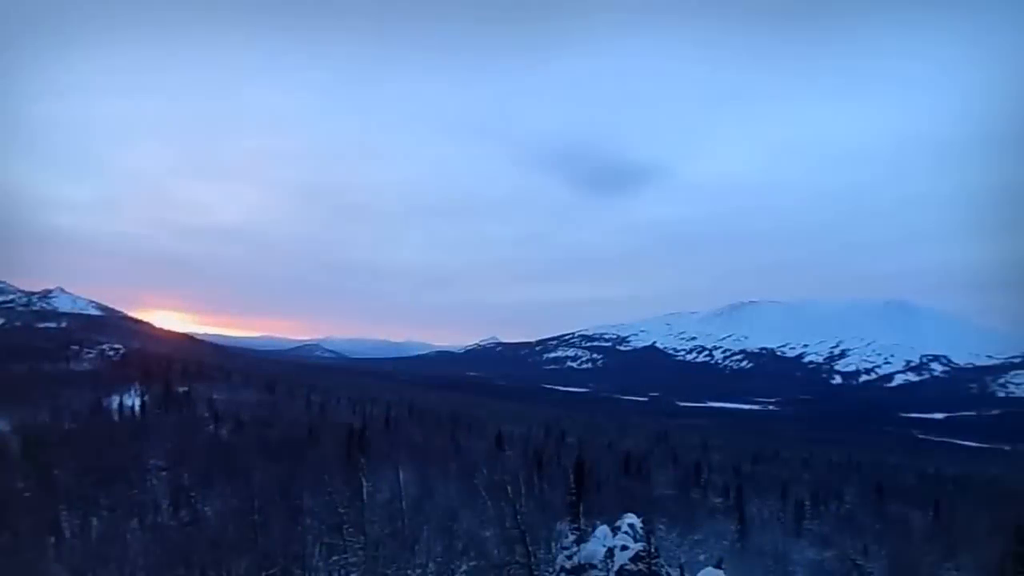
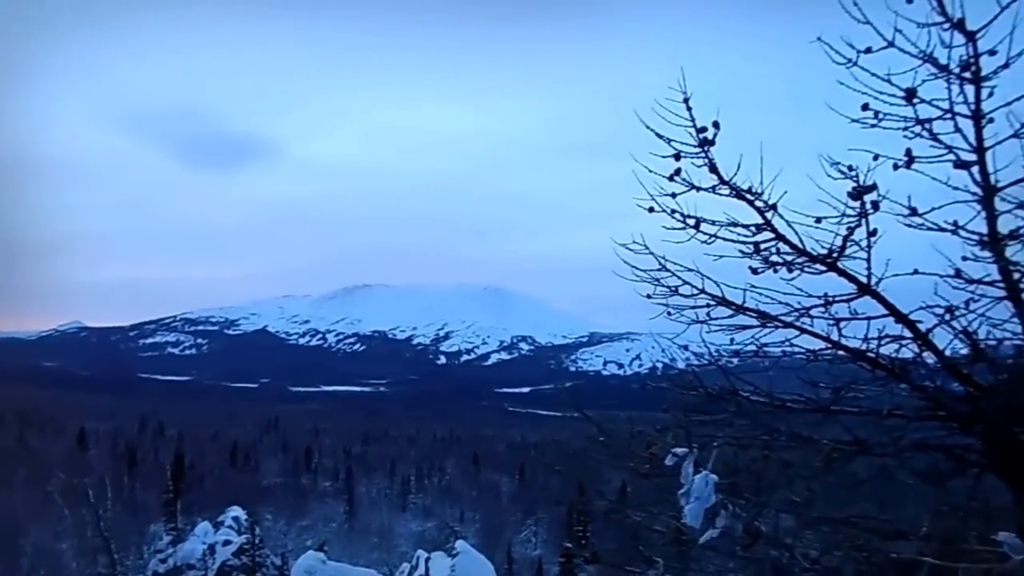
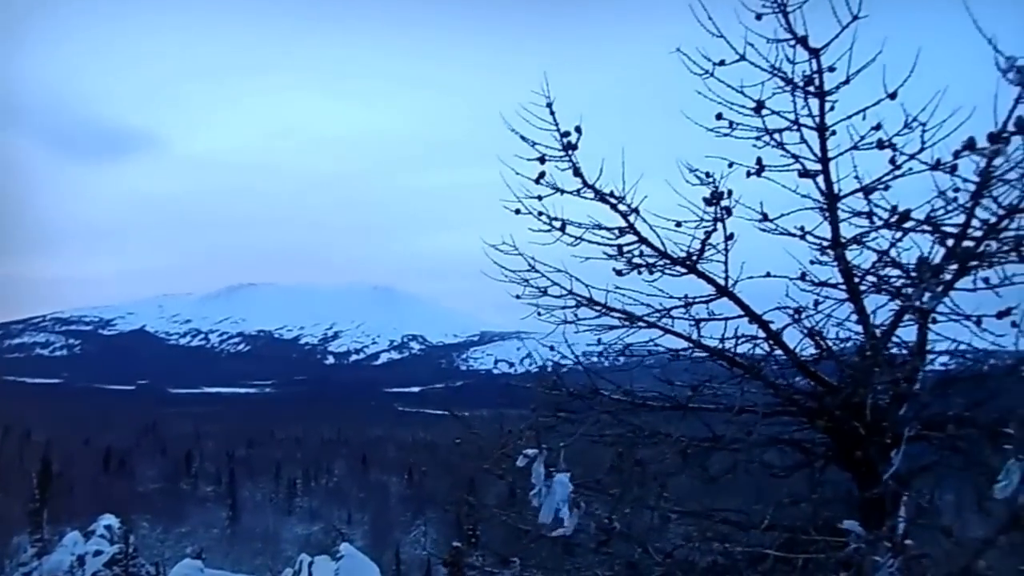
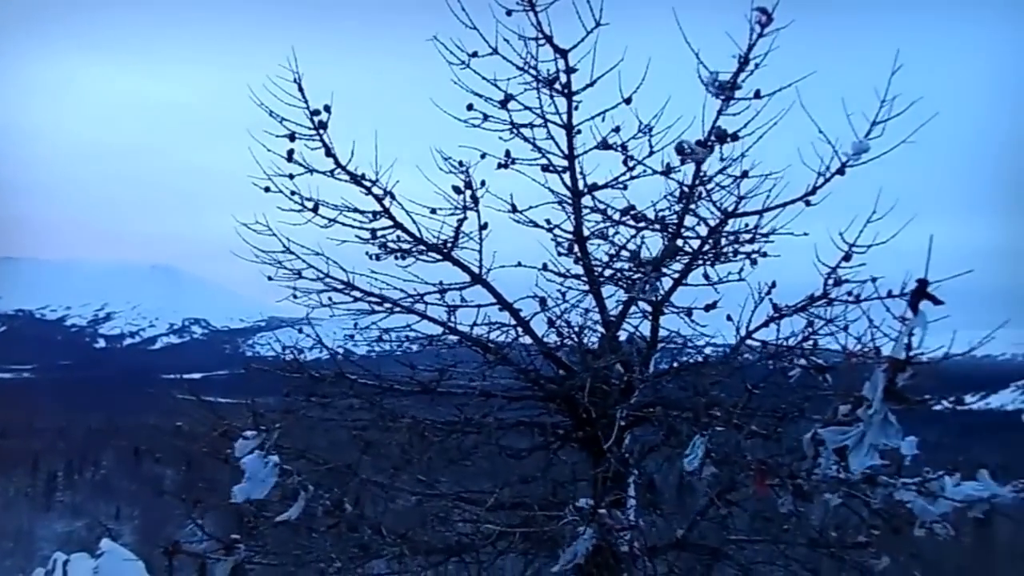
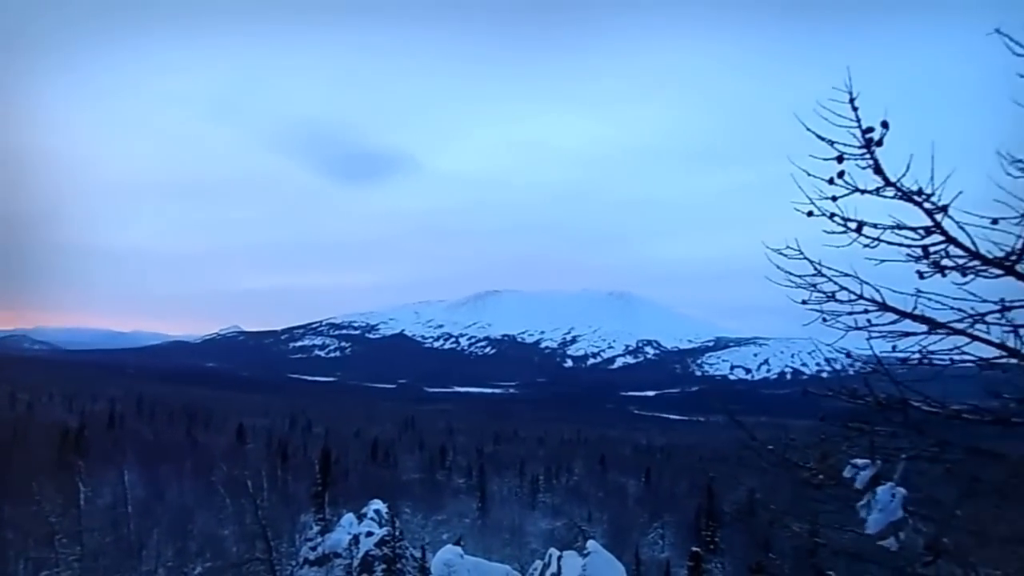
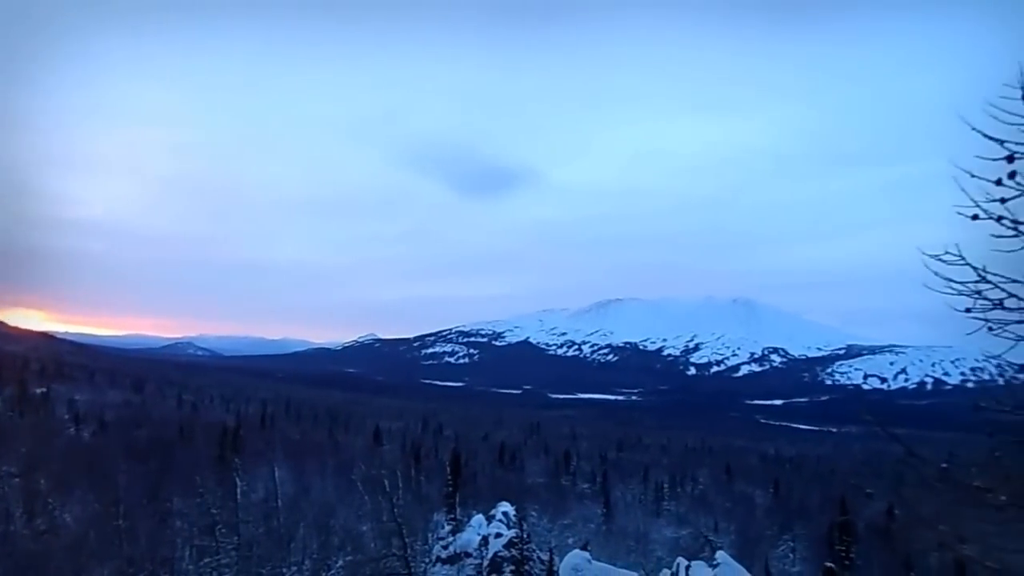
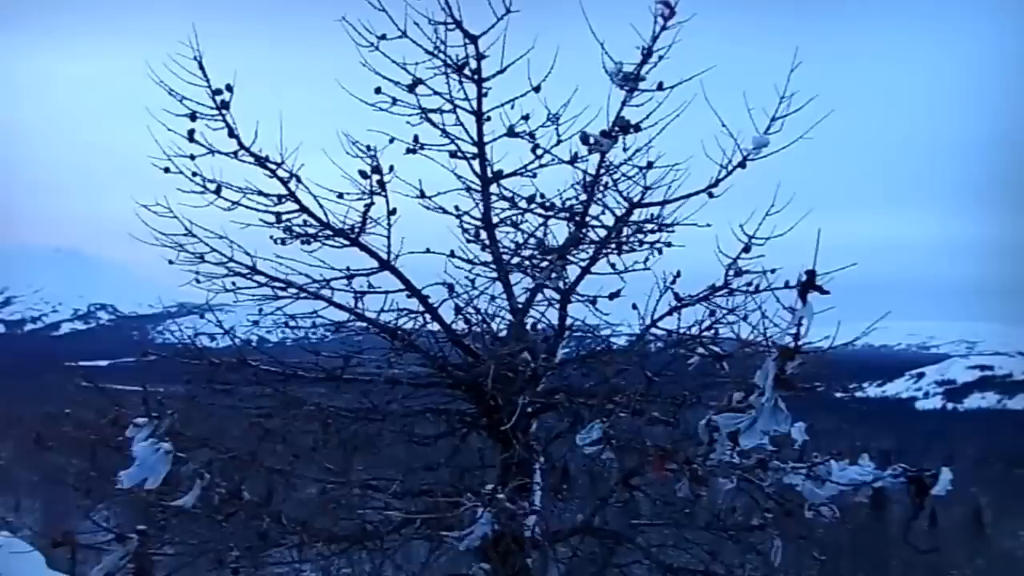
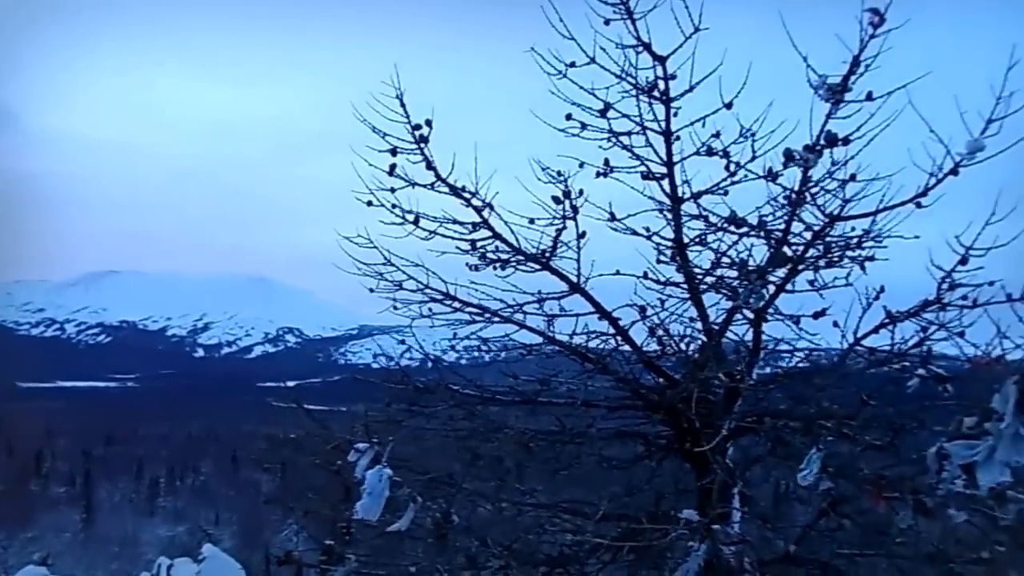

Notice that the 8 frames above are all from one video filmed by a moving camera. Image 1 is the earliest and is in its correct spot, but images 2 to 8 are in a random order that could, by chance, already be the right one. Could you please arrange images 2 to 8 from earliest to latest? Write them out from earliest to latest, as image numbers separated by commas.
6, 5, 2, 3, 8, 4, 7
